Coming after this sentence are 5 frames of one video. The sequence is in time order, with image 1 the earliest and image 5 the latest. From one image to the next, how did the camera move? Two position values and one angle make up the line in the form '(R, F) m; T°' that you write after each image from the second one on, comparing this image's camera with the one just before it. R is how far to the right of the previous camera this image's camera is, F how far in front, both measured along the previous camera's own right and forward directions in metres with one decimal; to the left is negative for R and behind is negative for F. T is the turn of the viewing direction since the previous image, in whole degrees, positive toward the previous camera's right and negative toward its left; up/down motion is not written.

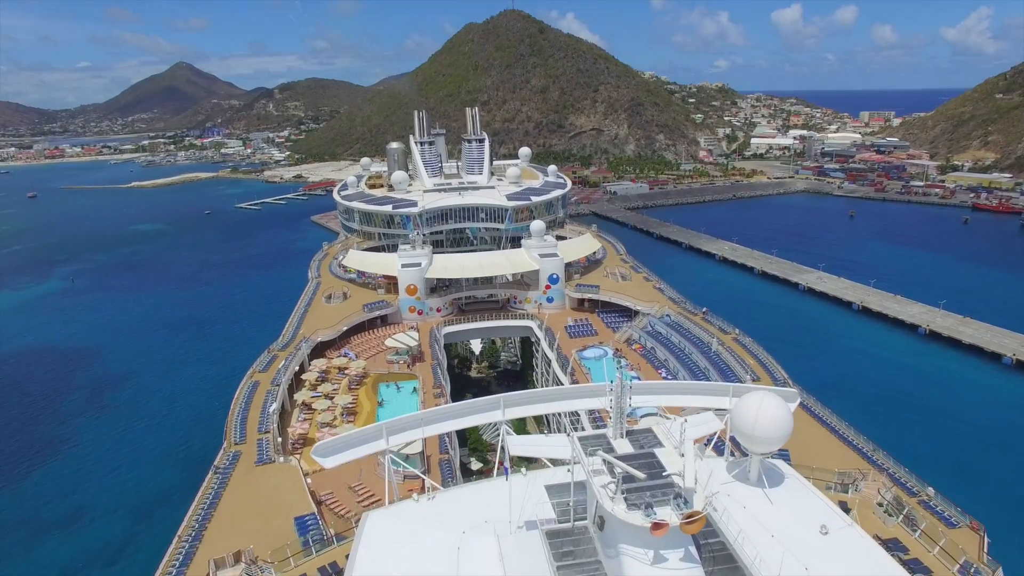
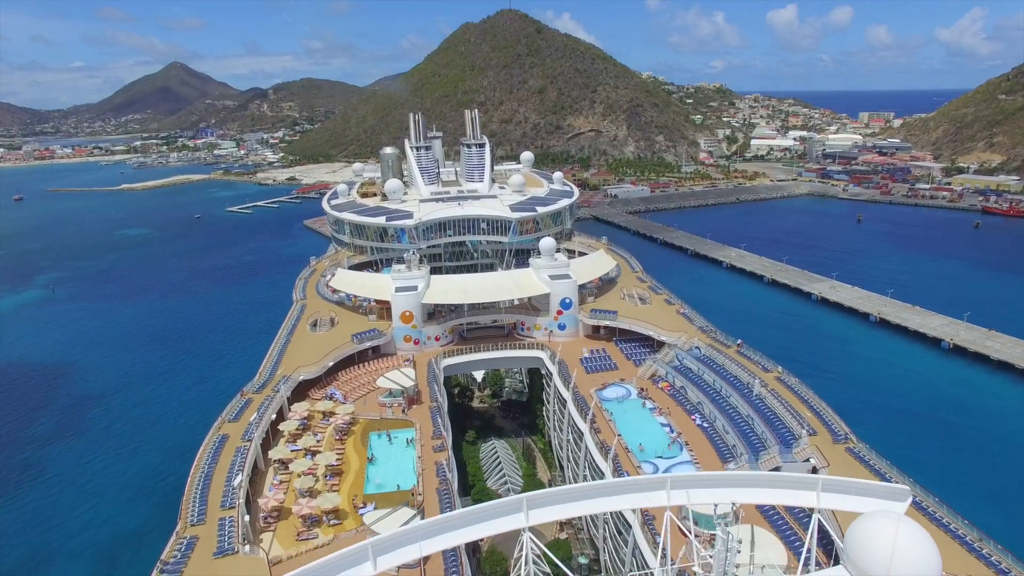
(-0.8, +4.8) m; 0°
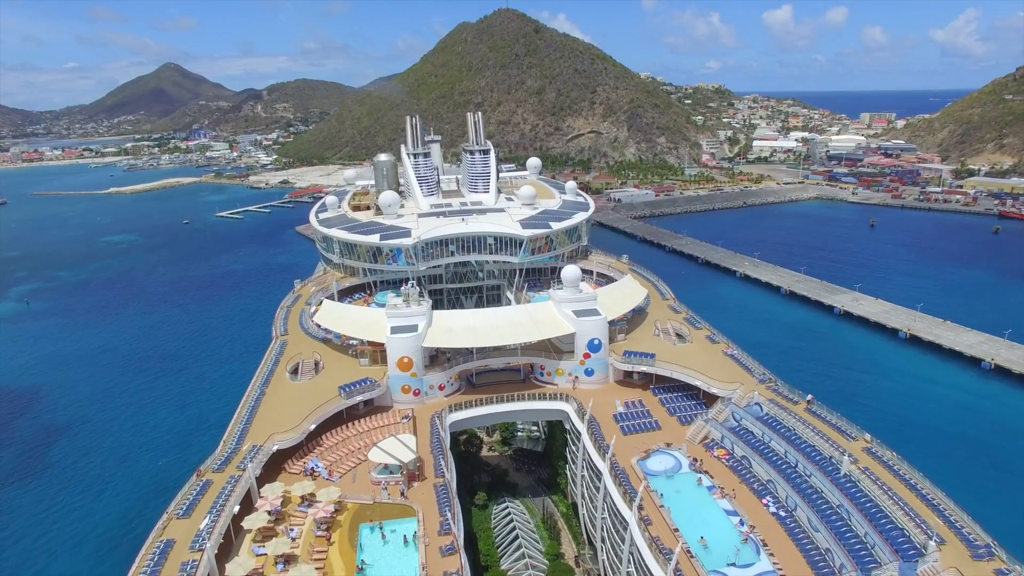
(-1.3, +6.4) m; 0°
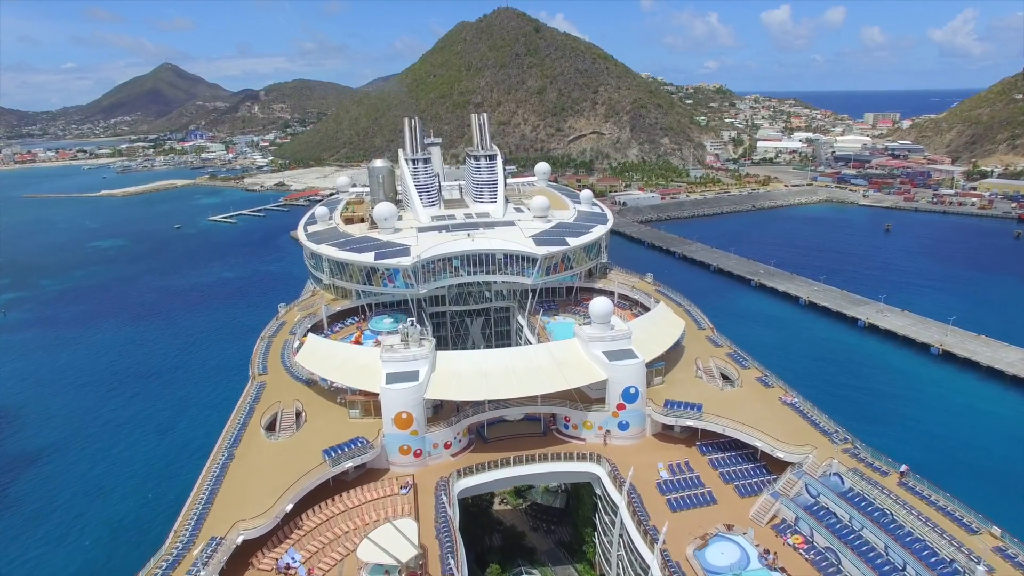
(-1.1, +5.6) m; 0°
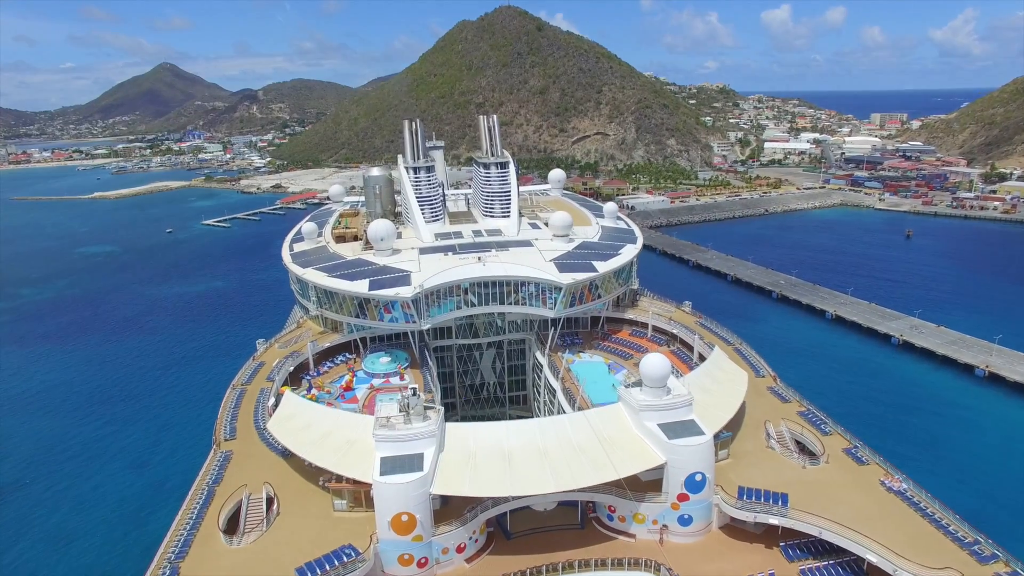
(-1.3, +6.4) m; 0°
